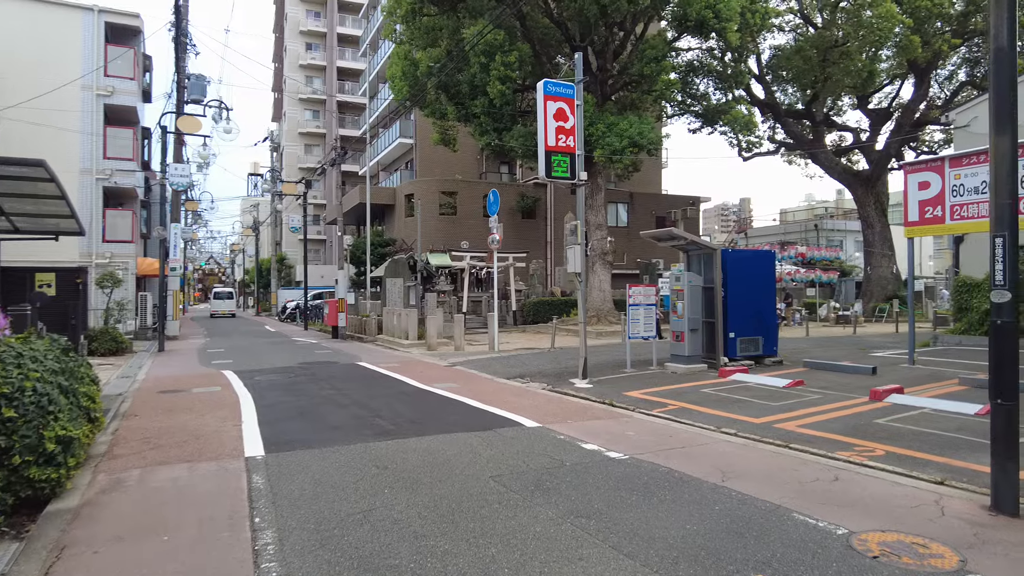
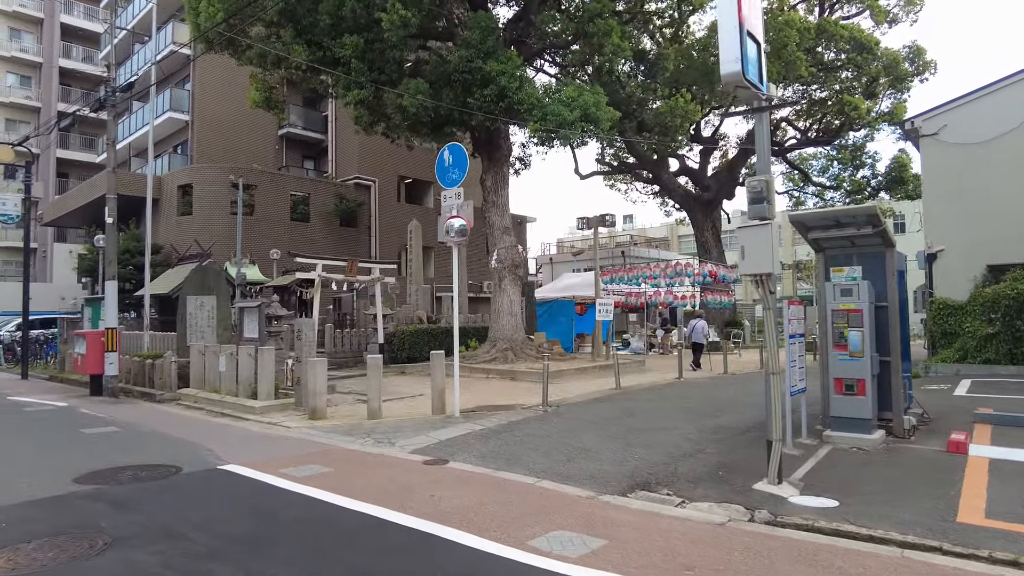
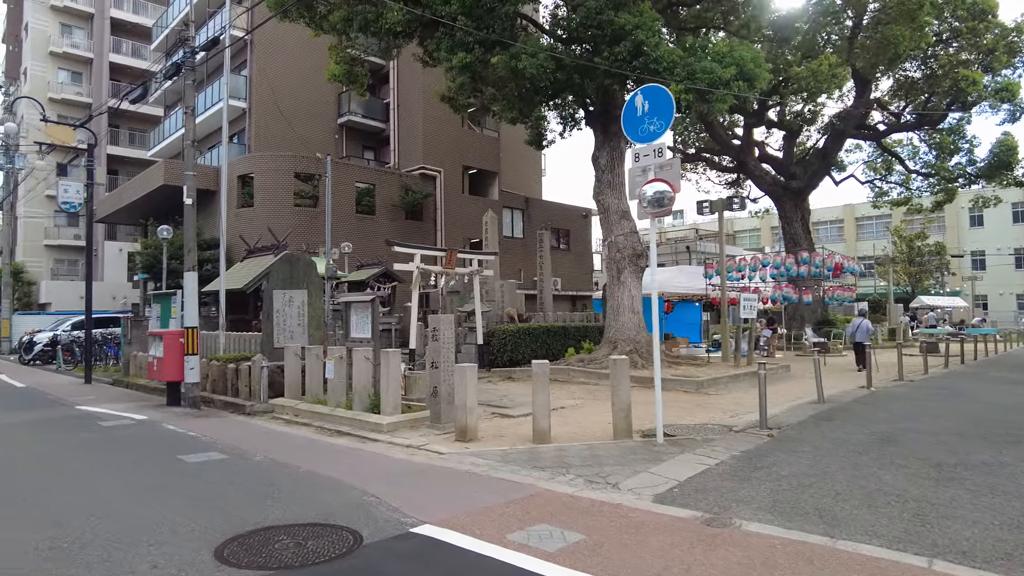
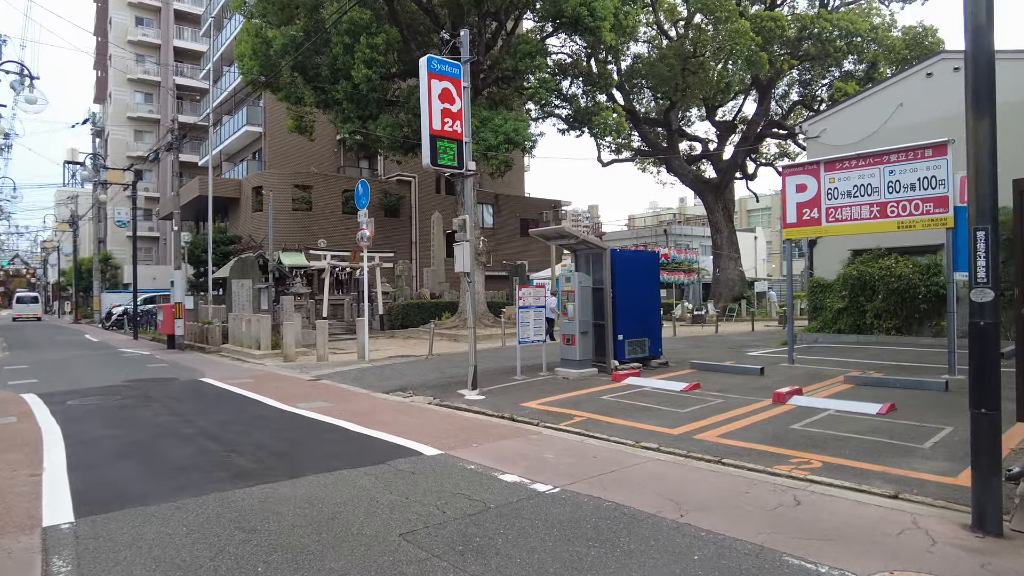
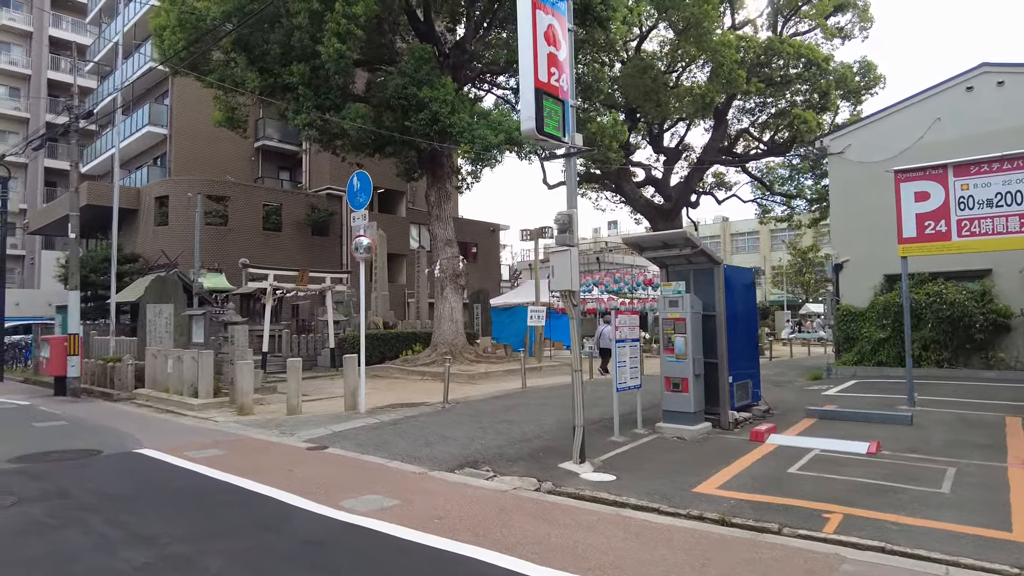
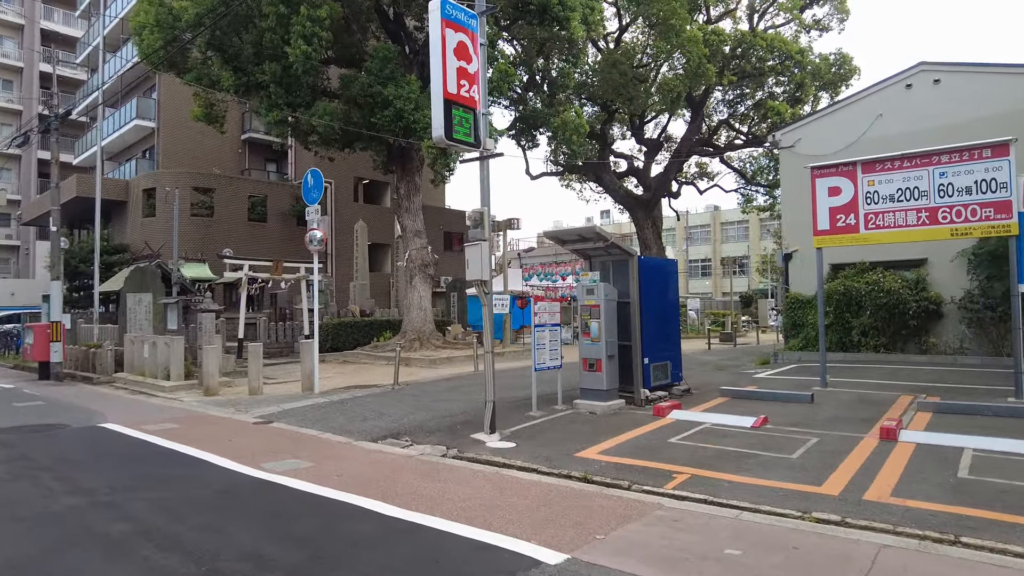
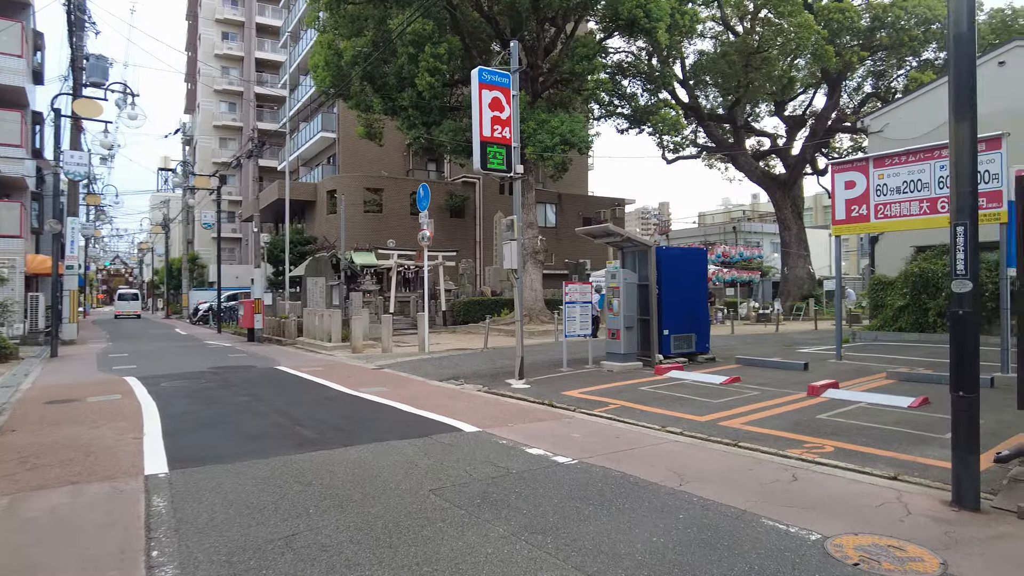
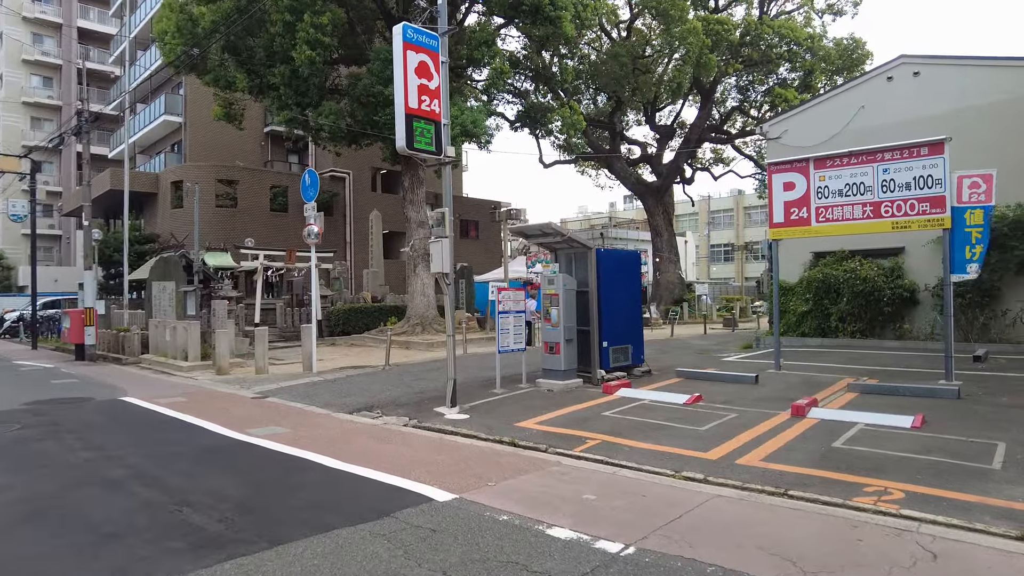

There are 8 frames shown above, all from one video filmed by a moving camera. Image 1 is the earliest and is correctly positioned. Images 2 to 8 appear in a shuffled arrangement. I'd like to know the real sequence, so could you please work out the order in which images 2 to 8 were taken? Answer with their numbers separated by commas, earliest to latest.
7, 4, 8, 6, 5, 2, 3
